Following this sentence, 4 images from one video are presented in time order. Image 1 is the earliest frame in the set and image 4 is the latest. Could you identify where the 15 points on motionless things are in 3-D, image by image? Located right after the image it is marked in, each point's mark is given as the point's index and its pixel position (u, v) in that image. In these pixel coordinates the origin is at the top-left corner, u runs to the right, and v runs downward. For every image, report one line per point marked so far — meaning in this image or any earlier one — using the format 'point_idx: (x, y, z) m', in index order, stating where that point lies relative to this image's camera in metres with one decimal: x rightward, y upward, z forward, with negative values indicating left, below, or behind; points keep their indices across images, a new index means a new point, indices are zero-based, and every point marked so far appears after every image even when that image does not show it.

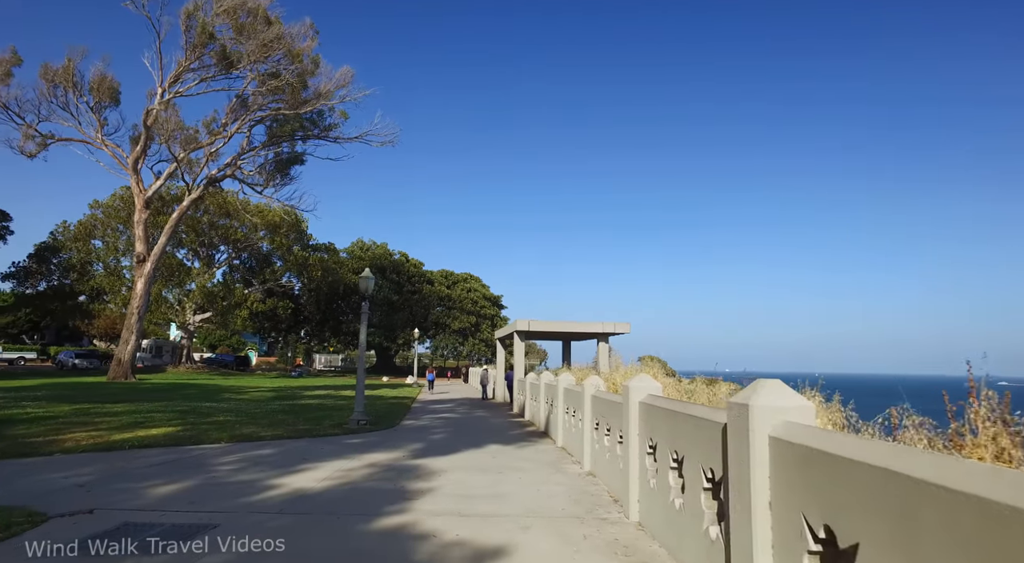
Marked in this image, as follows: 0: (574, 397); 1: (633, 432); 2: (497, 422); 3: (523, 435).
0: (+1.3, -2.4, +11.6) m
1: (+1.4, -1.8, +6.7) m
2: (-0.5, -4.7, +18.8) m
3: (+0.3, -4.2, +15.1) m
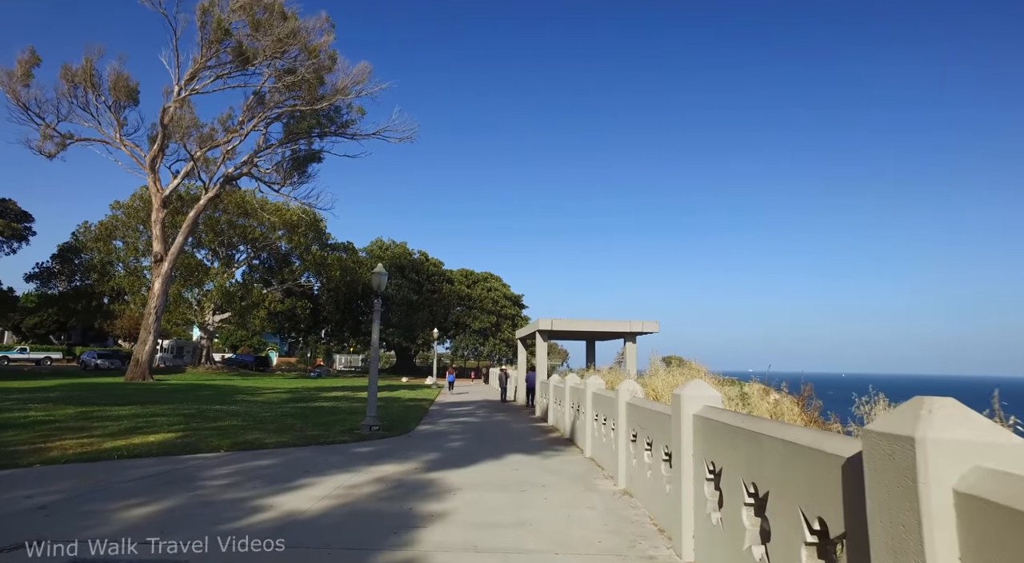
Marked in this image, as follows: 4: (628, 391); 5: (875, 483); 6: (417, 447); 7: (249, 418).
0: (+1.7, -2.2, +10.4) m
1: (+1.7, -1.7, +5.5) m
2: (+0.2, -4.6, +17.6) m
3: (+0.9, -4.0, +14.0) m
4: (+1.8, -1.7, +8.6) m
5: (+1.5, -0.9, +2.4) m
6: (-2.2, -3.9, +13.0) m
7: (-7.9, -4.1, +16.8) m
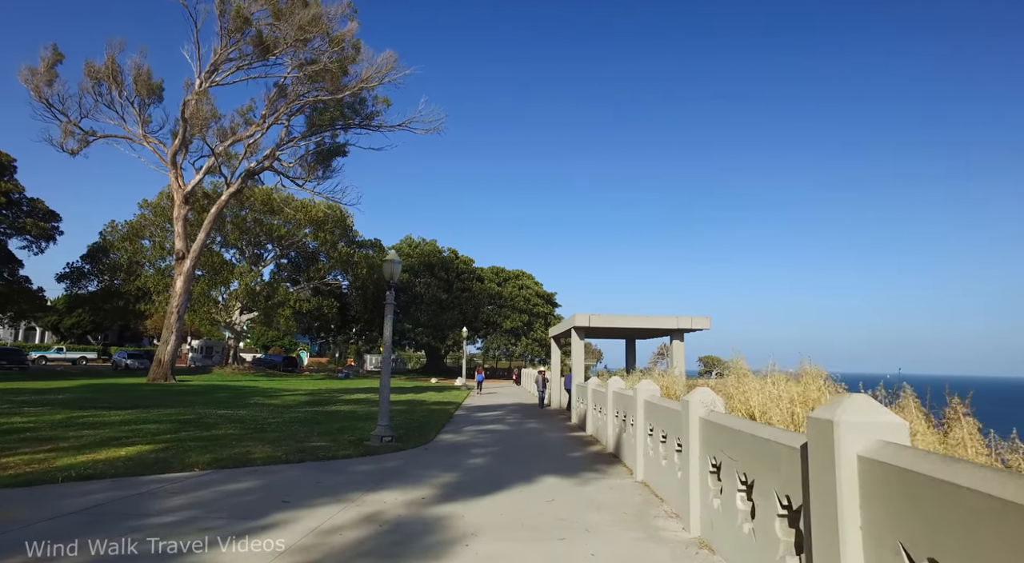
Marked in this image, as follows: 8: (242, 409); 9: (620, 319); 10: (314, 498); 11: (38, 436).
0: (+2.2, -1.9, +8.1) m
1: (+1.9, -1.4, +3.2) m
2: (+1.1, -4.3, +15.4) m
3: (+1.6, -3.7, +11.7) m
4: (+2.1, -1.4, +6.3) m
5: (+1.6, -0.5, +0.1) m
6: (-1.6, -3.6, +11.0) m
7: (-7.0, -3.9, +15.1) m
8: (-9.6, -4.5, +19.9) m
9: (+3.8, -1.3, +19.5) m
10: (-2.8, -3.1, +7.8) m
11: (-9.7, -3.2, +11.5) m
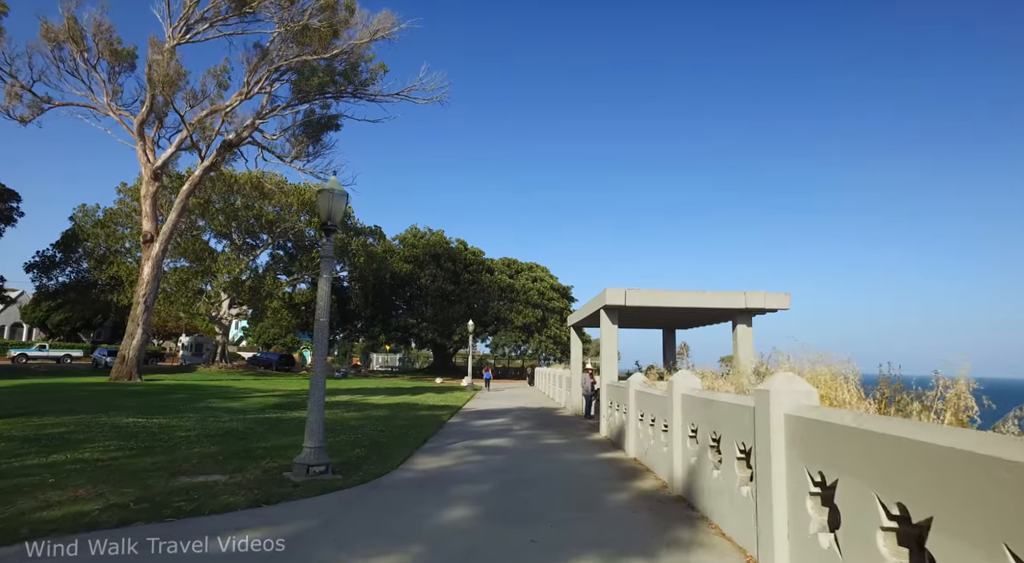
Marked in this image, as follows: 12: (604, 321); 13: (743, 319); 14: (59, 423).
0: (+2.1, -1.0, +3.2) m
1: (+1.7, -0.4, -1.7) m
2: (+1.3, -3.4, +10.5) m
3: (+1.6, -2.8, +6.8) m
4: (+2.0, -0.4, +1.4) m
5: (+1.3, +0.4, -4.8) m
6: (-1.5, -2.7, +6.2) m
7: (-6.9, -3.0, +10.4) m
8: (-9.3, -3.7, +15.3) m
9: (+4.0, -0.4, +14.6) m
10: (-2.9, -2.2, +3.1) m
11: (-9.7, -2.3, +6.9) m
12: (+2.6, -1.2, +16.0) m
13: (+6.3, -1.1, +15.5) m
14: (-9.9, -3.1, +12.3) m
